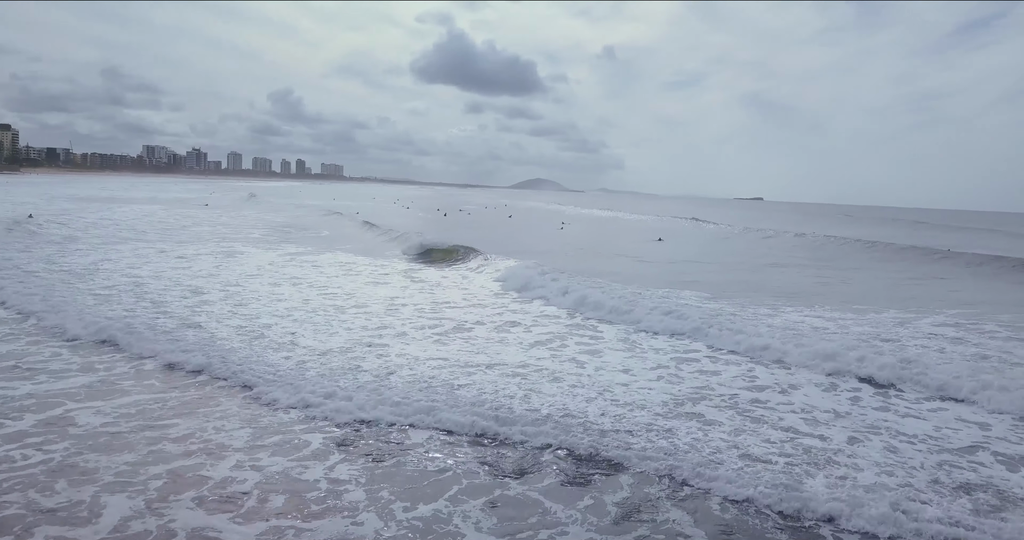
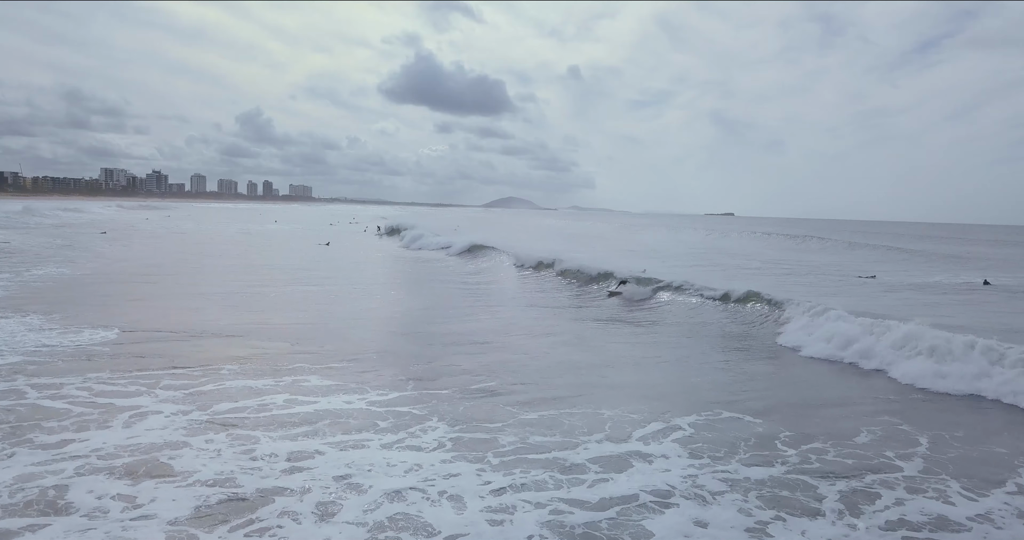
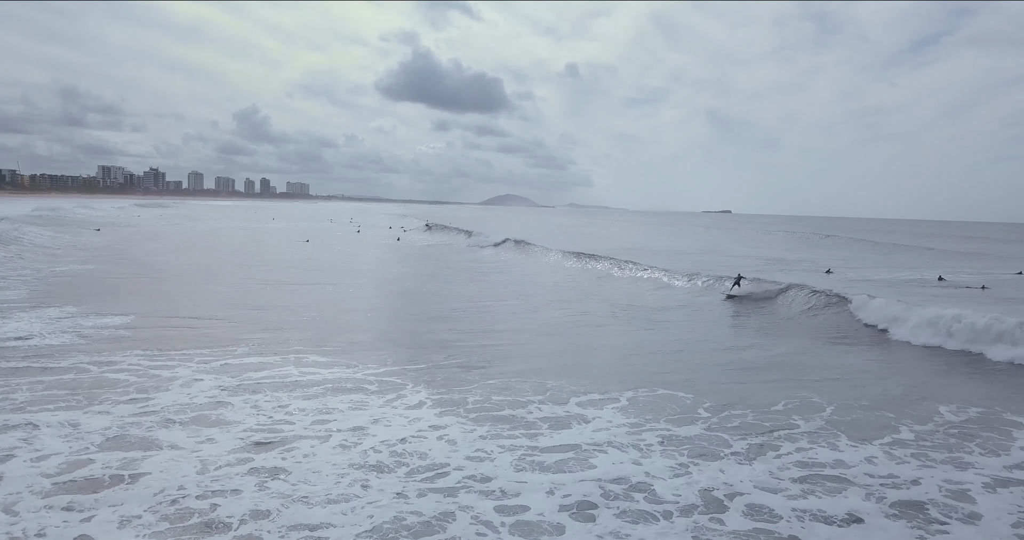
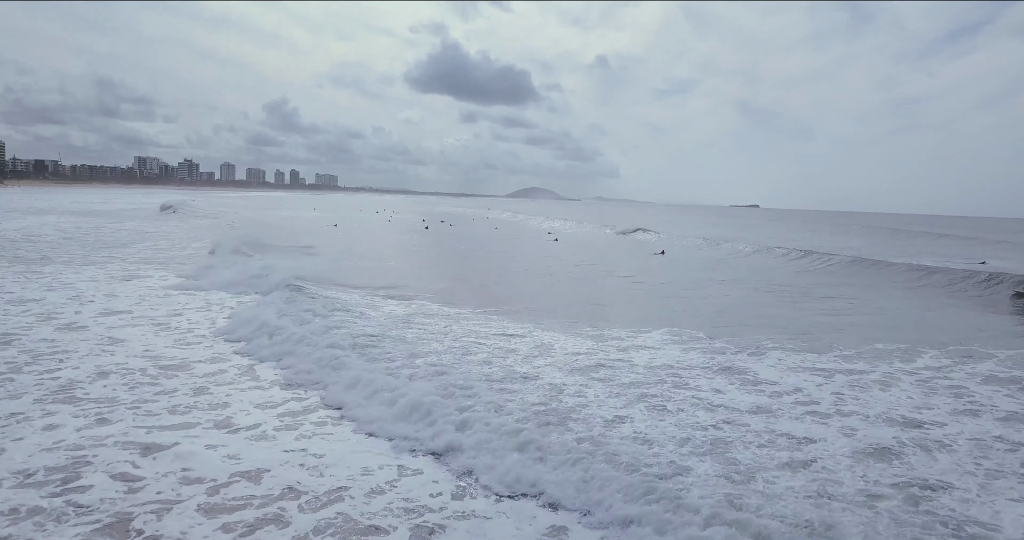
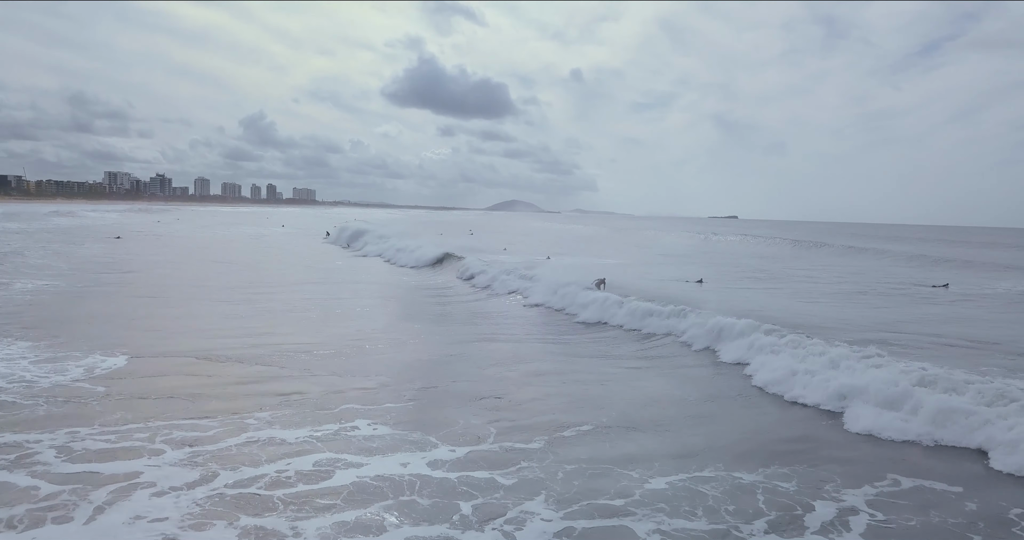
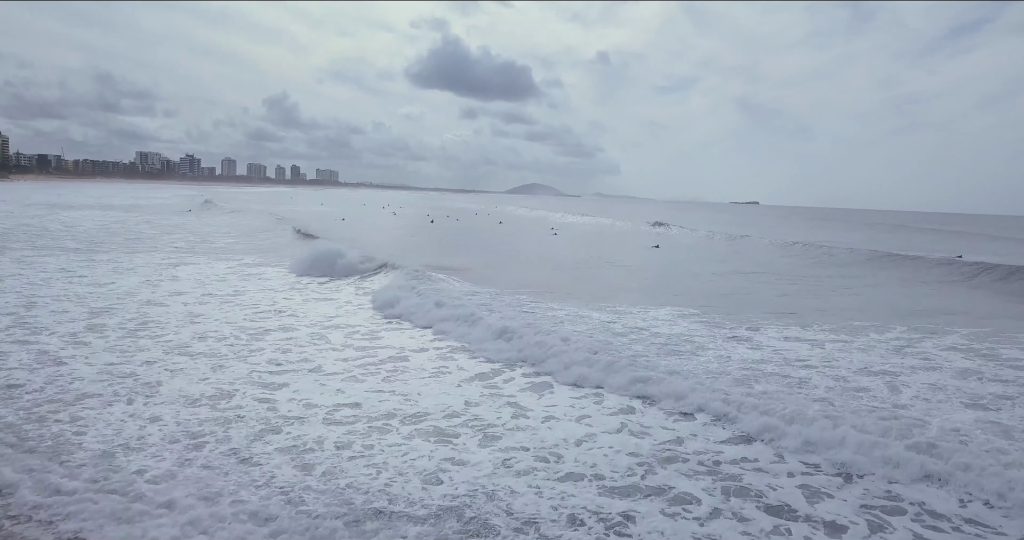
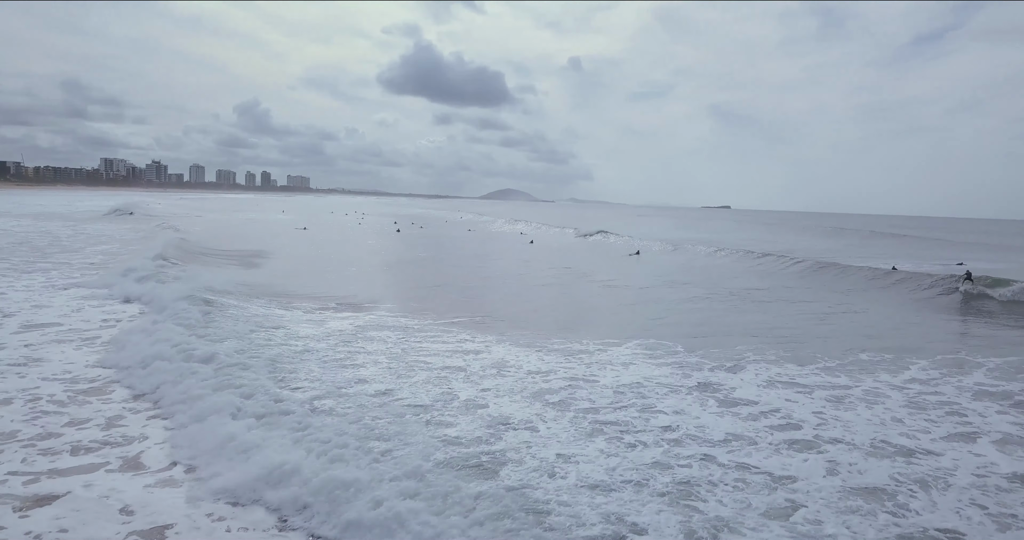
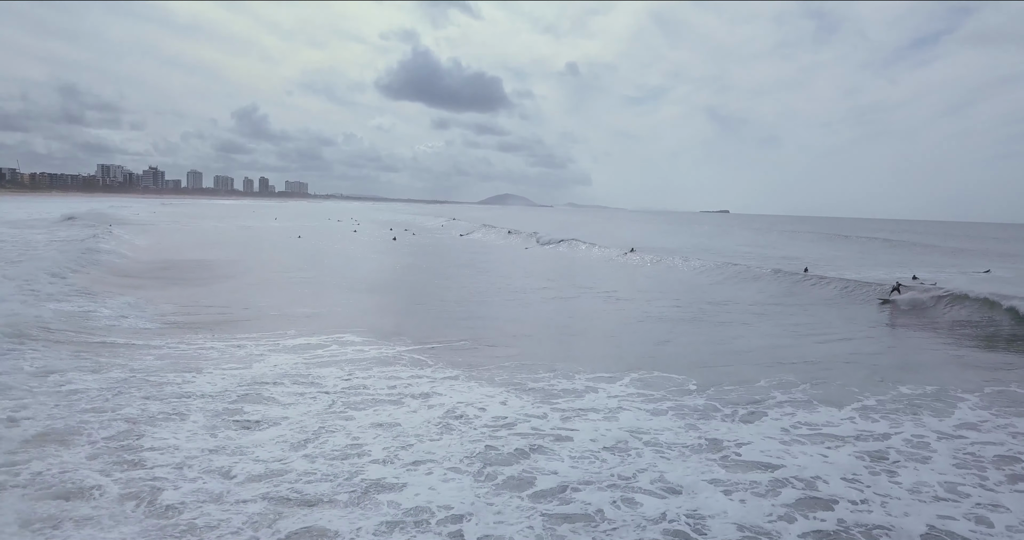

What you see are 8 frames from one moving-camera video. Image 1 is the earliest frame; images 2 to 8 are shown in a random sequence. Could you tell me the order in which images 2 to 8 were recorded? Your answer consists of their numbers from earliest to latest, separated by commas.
6, 4, 7, 8, 3, 2, 5
